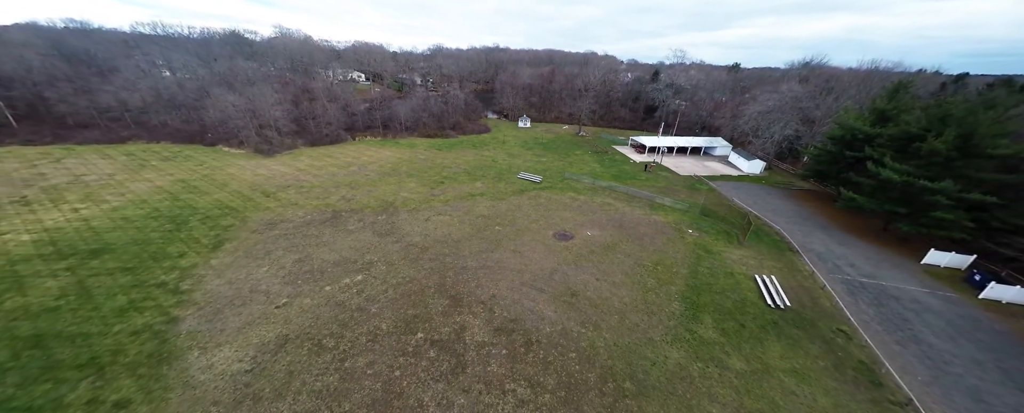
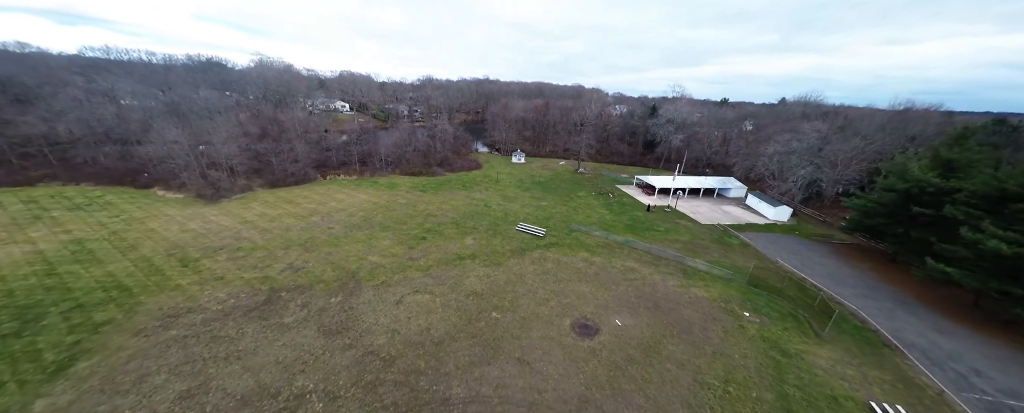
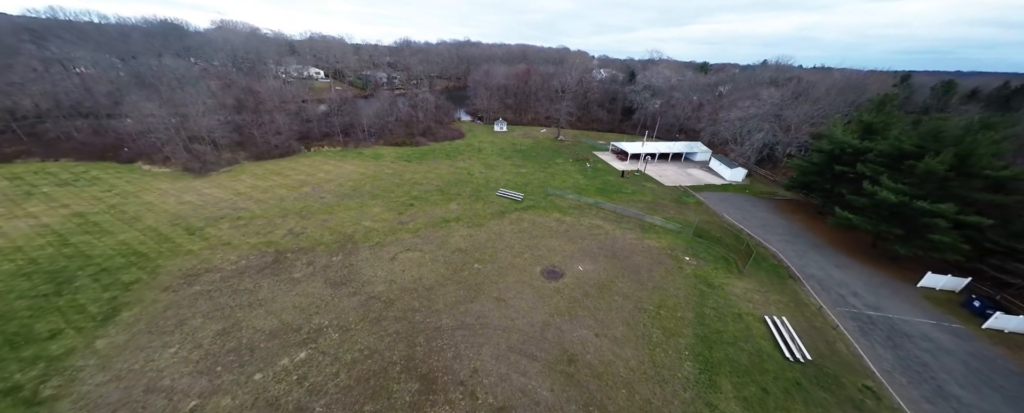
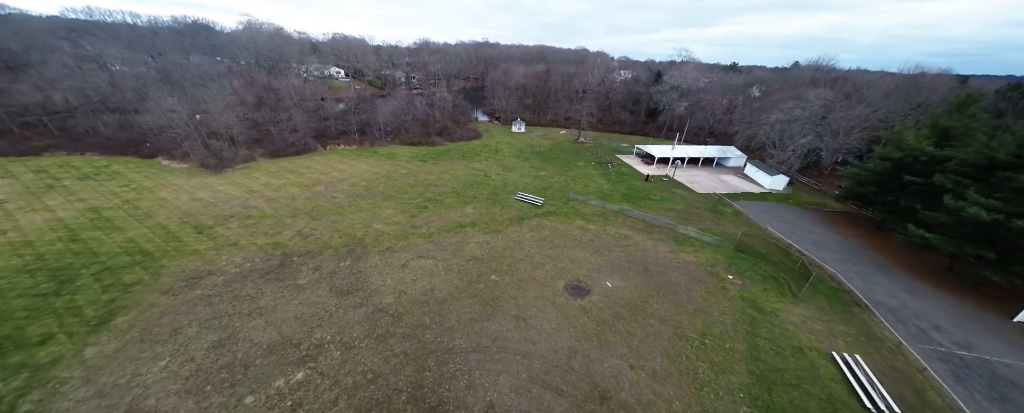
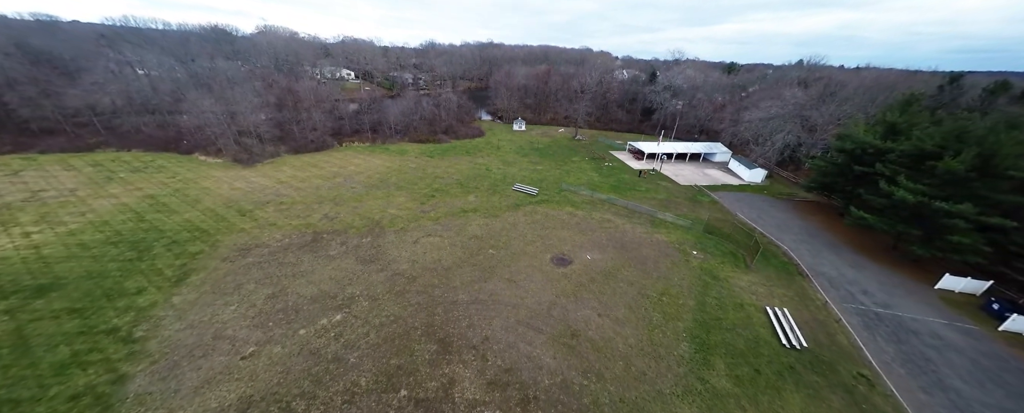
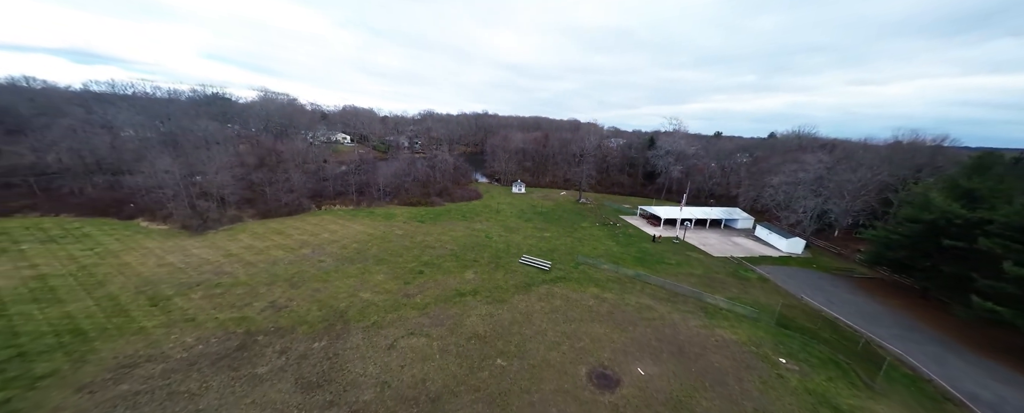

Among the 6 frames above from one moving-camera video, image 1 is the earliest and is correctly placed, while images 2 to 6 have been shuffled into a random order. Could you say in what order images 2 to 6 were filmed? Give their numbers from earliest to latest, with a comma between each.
5, 3, 4, 2, 6
